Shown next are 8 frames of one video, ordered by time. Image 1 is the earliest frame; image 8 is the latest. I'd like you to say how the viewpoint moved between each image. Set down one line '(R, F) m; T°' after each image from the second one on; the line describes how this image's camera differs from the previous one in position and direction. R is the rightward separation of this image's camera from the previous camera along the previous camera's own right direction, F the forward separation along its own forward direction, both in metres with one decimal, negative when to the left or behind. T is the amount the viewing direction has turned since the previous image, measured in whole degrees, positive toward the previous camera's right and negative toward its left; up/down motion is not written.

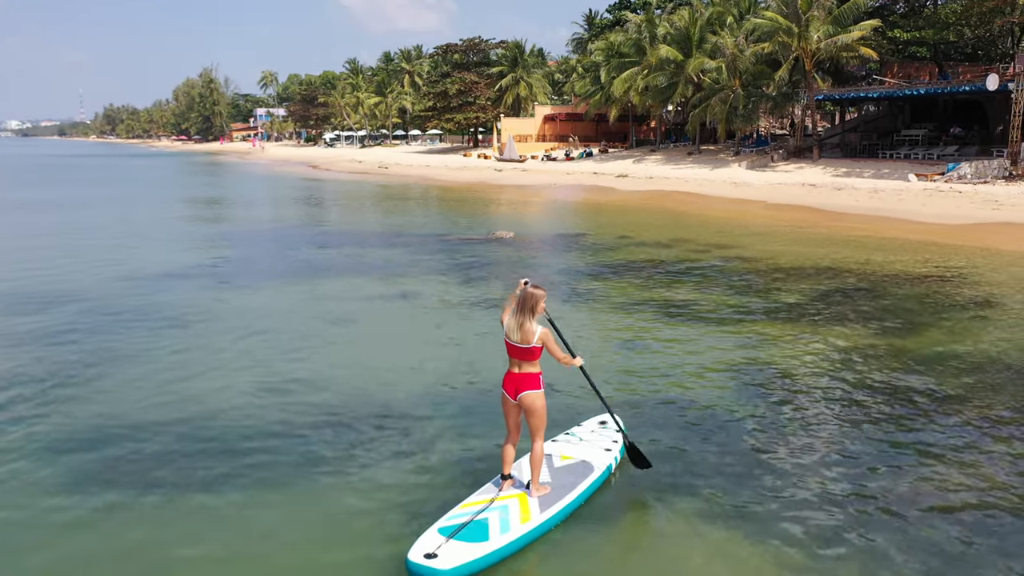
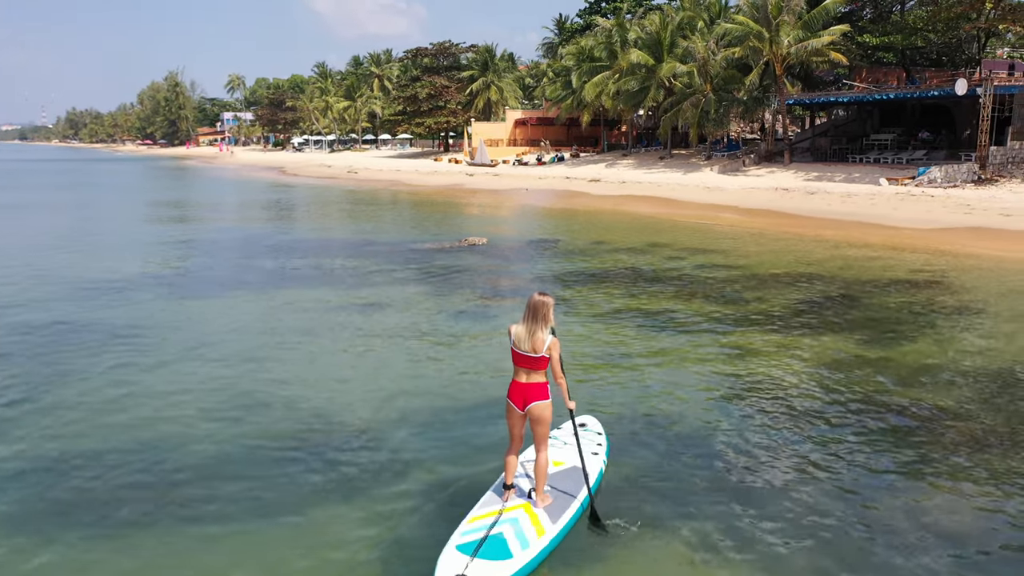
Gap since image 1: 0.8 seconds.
(0.0, +0.5) m; +2°
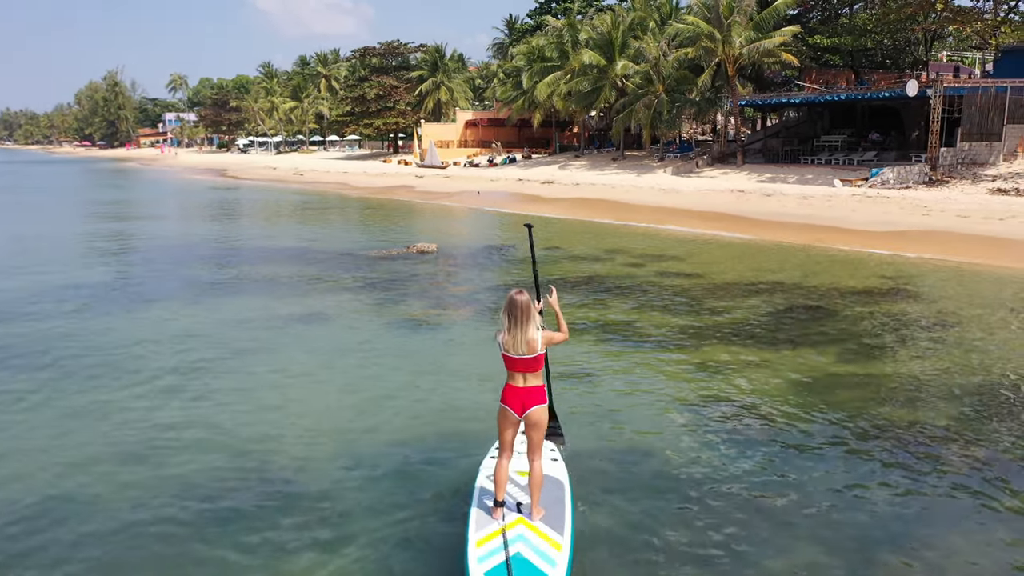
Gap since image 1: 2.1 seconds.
(0.0, +0.9) m; +3°
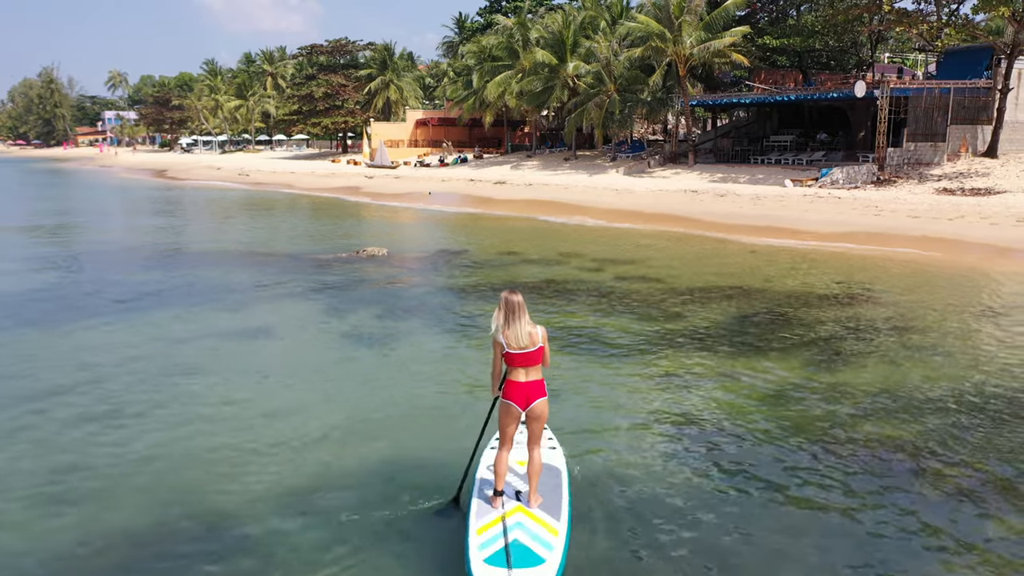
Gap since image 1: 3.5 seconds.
(0.0, +0.5) m; +3°
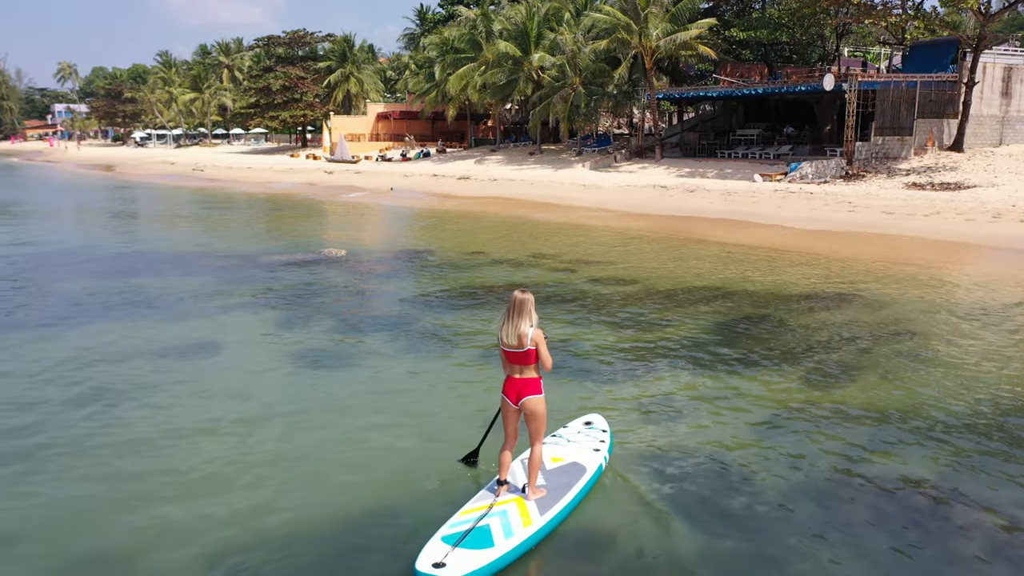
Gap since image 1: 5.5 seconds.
(0.0, +0.9) m; +3°
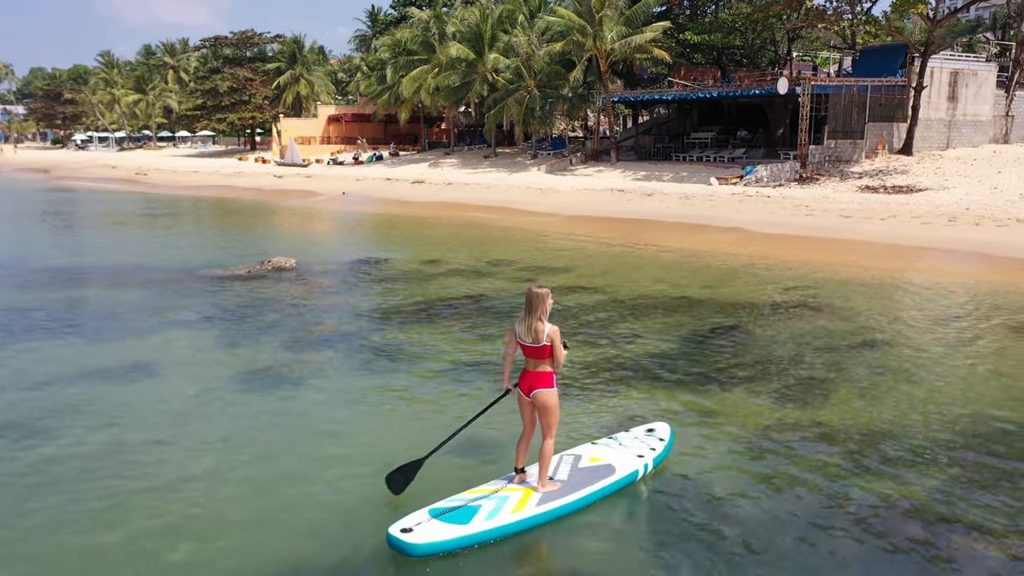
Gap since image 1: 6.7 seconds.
(-0.1, +0.5) m; +3°
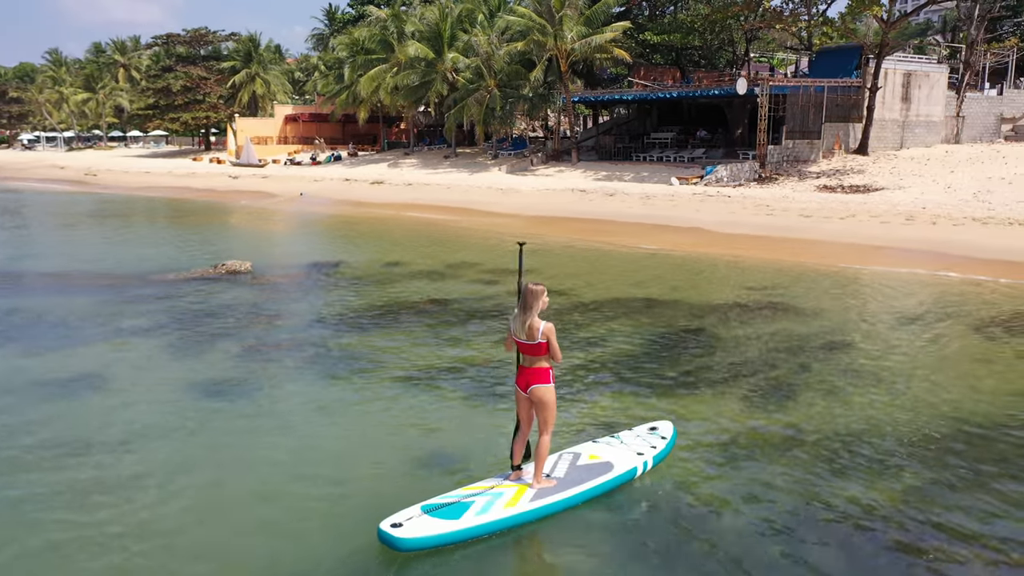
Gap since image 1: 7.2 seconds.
(0.0, +0.3) m; +3°
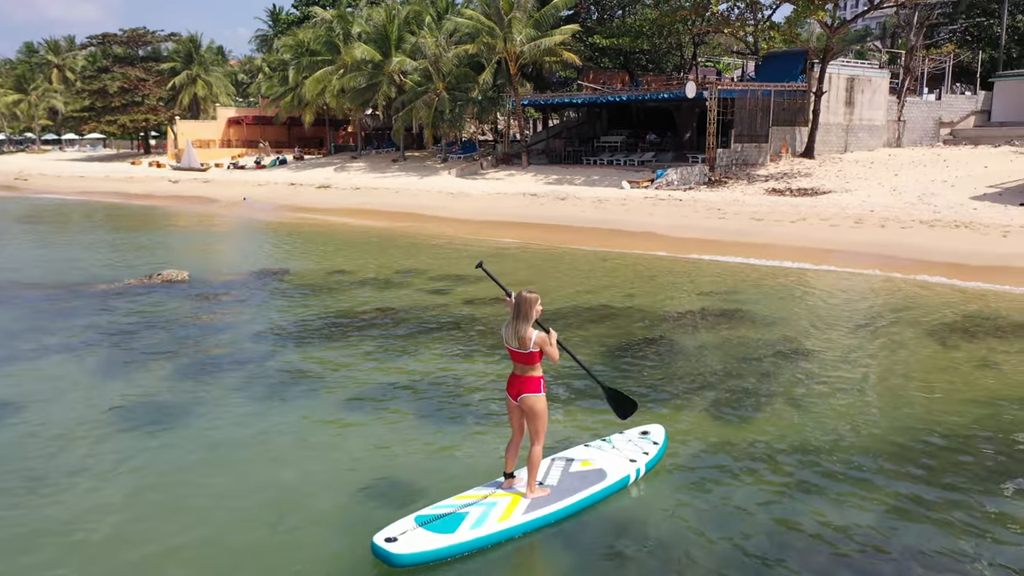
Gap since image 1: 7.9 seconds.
(0.0, +0.4) m; +3°
